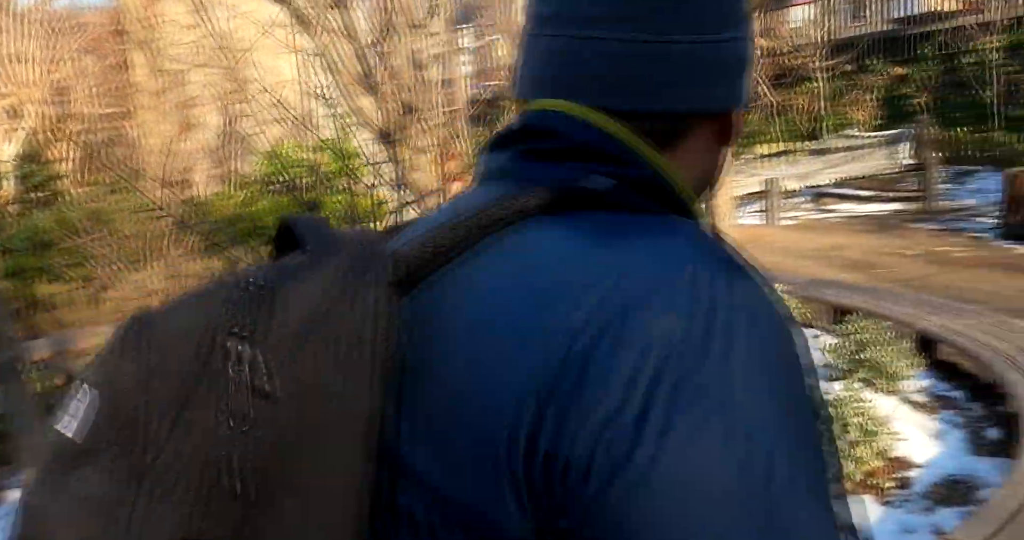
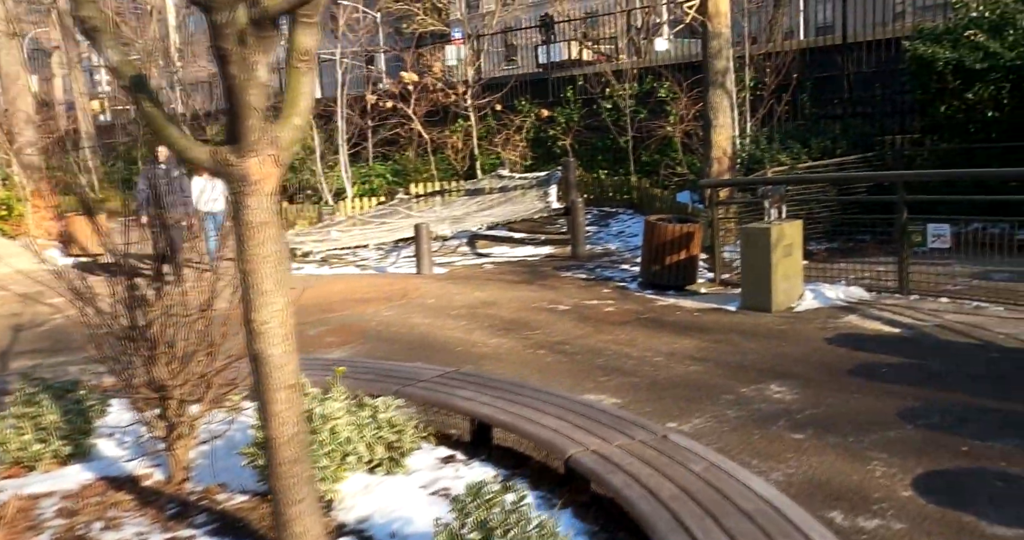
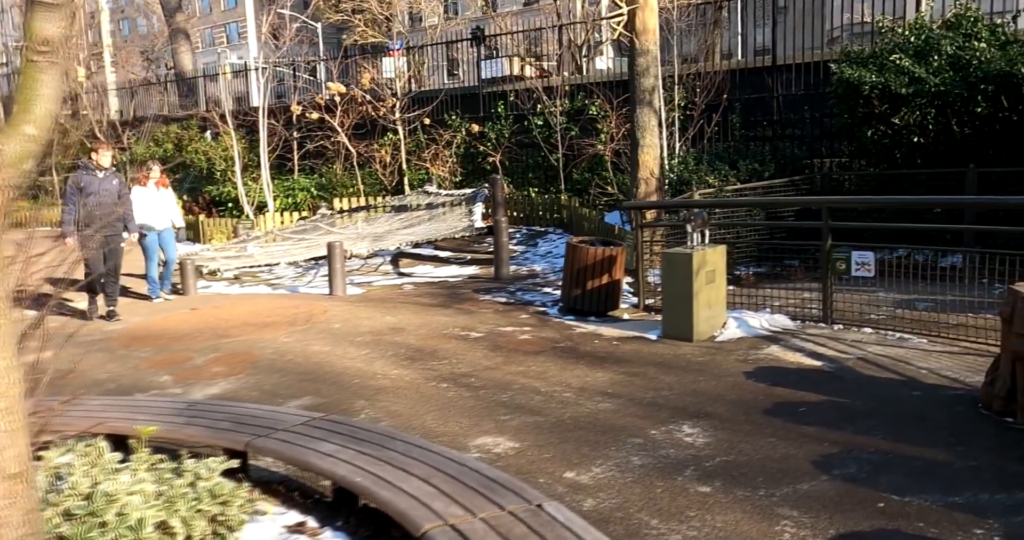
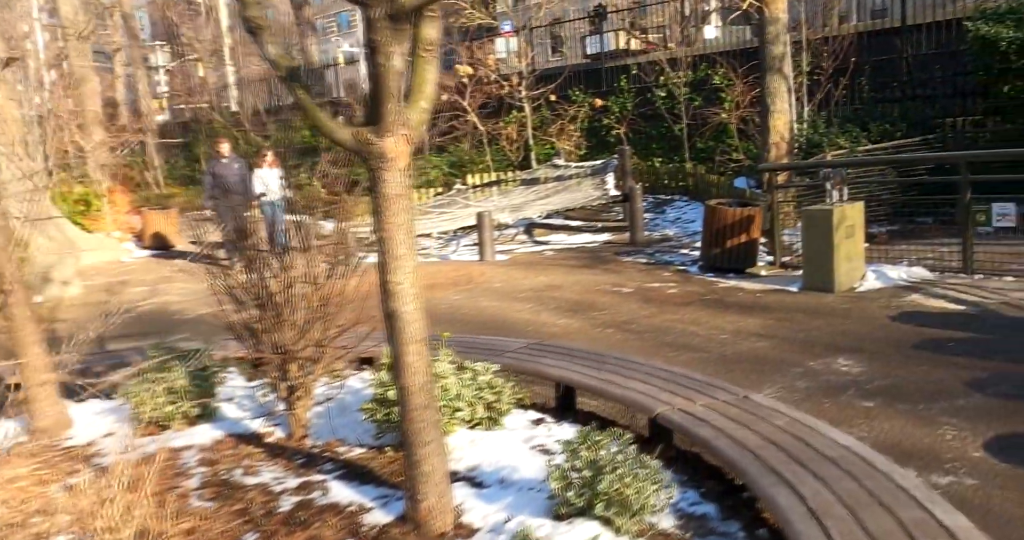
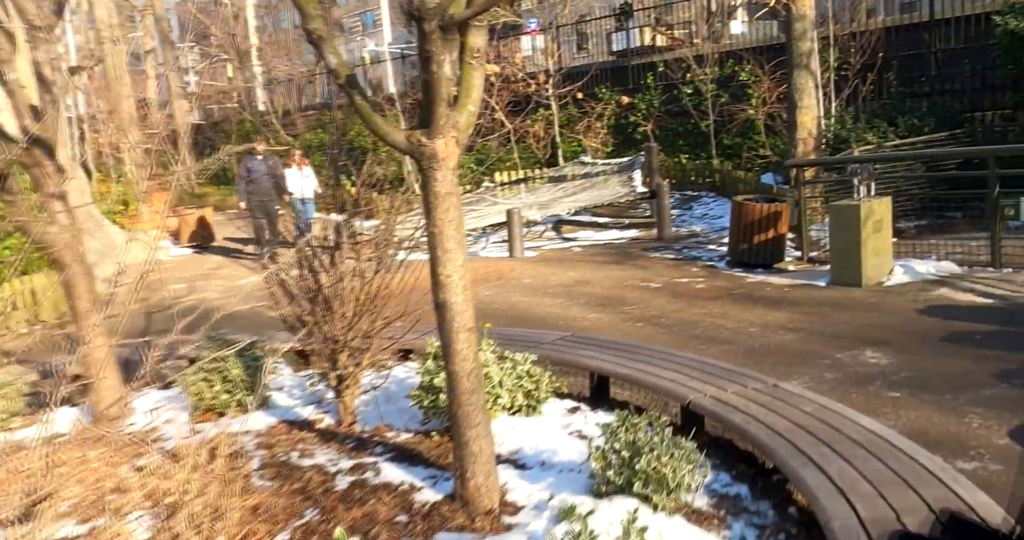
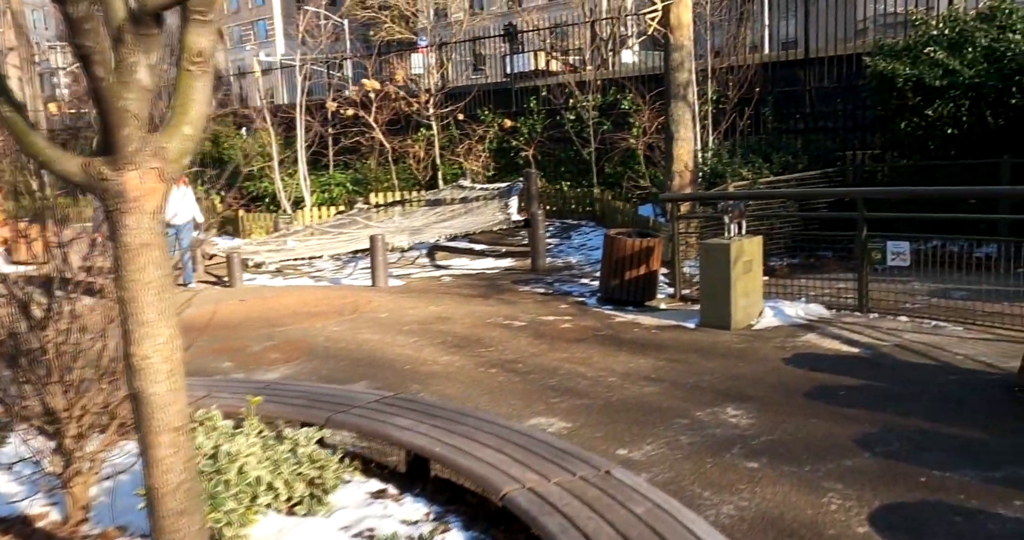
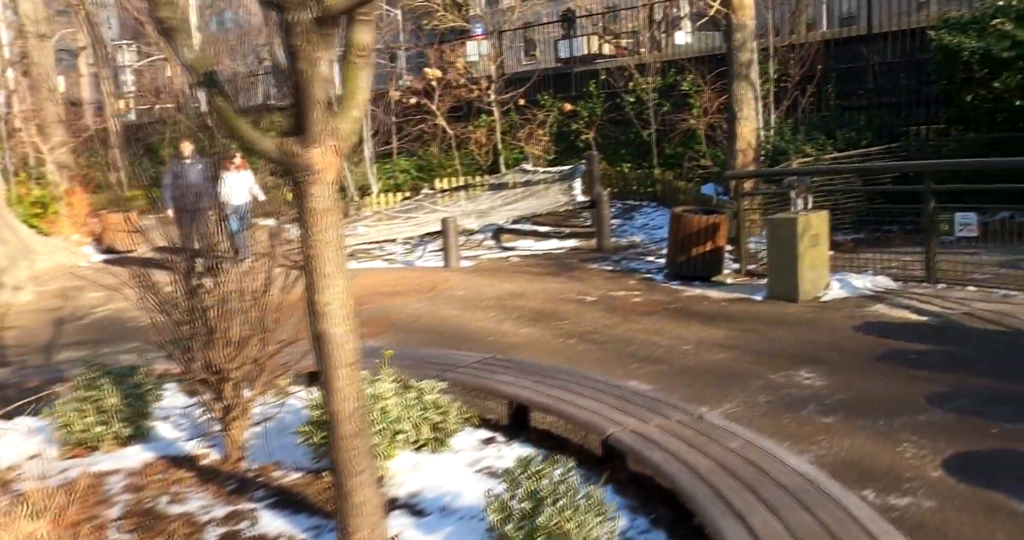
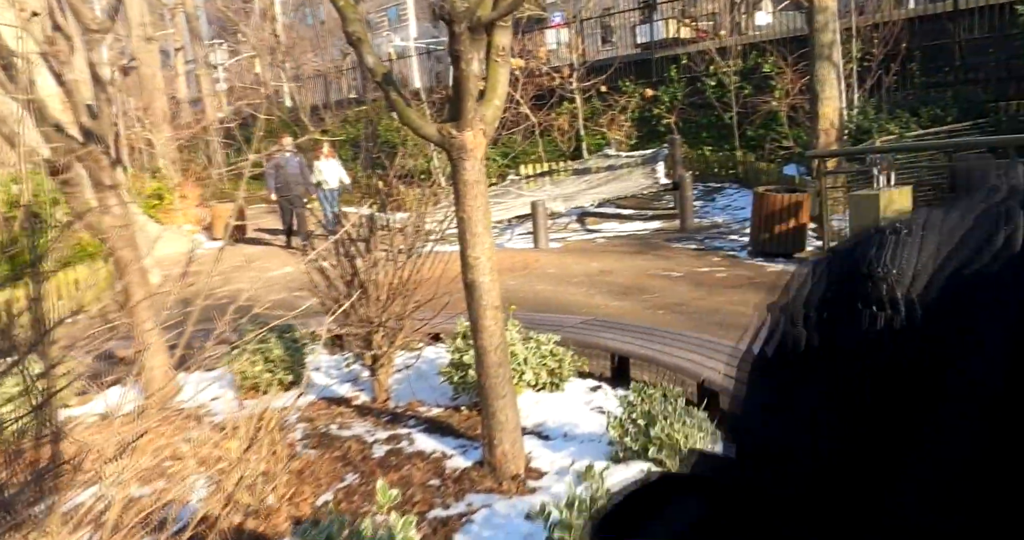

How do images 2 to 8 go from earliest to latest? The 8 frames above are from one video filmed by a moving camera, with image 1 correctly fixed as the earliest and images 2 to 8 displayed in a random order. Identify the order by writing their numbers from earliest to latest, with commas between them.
8, 5, 4, 7, 2, 6, 3
